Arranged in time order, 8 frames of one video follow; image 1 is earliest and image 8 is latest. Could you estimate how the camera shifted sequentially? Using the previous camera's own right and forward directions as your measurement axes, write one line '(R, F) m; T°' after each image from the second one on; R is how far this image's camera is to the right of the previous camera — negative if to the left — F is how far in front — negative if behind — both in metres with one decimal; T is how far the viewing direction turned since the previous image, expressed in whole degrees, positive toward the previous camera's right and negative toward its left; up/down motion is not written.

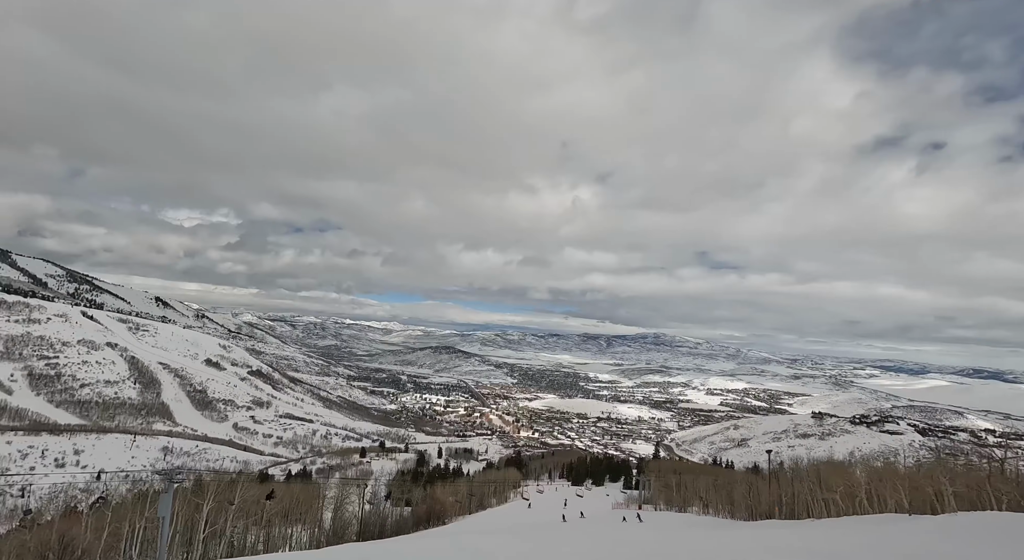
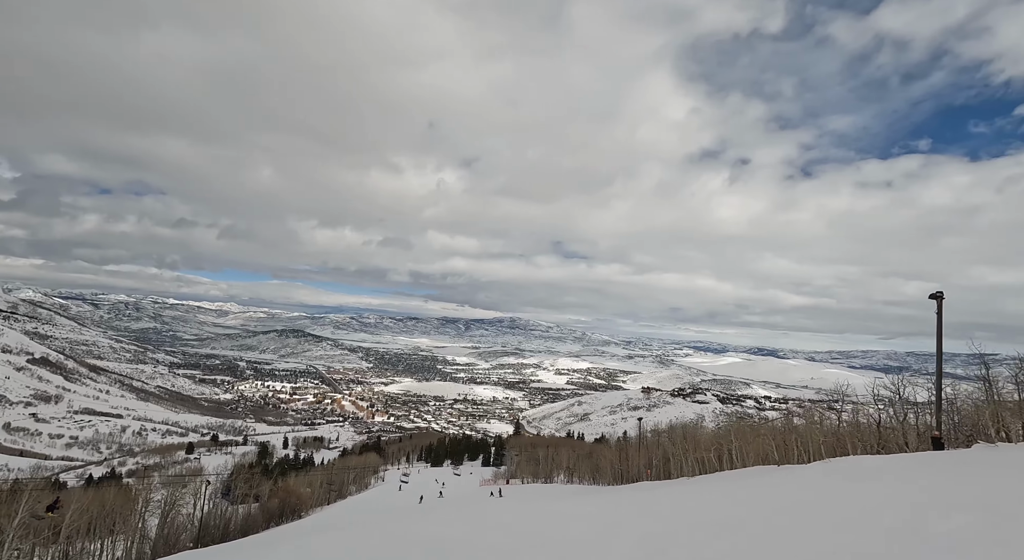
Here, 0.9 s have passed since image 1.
(-5.5, +0.8) m; +17°
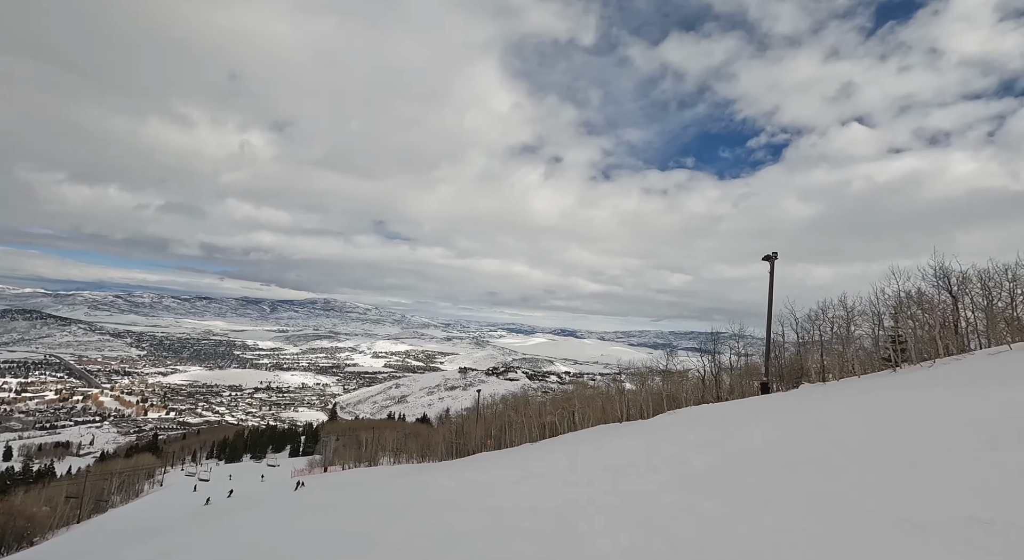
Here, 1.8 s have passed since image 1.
(-1.6, +4.2) m; +20°
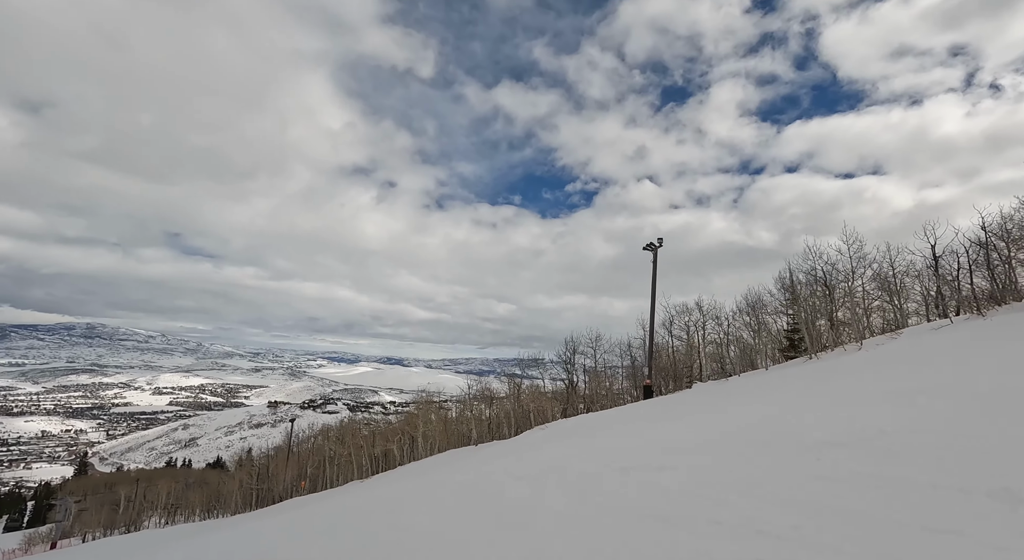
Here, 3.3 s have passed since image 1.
(-0.5, +6.0) m; +19°
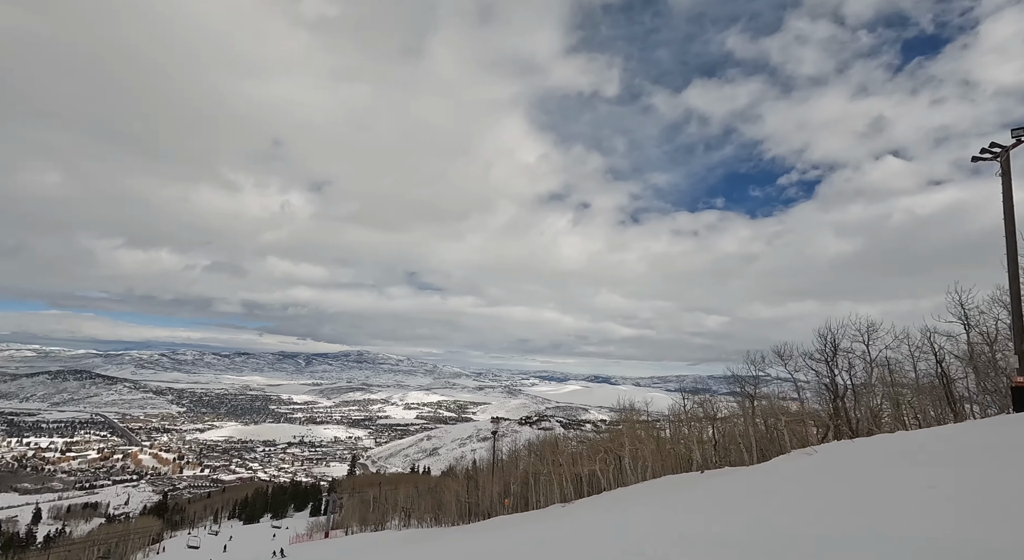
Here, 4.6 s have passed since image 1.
(+5.7, -4.8) m; -22°
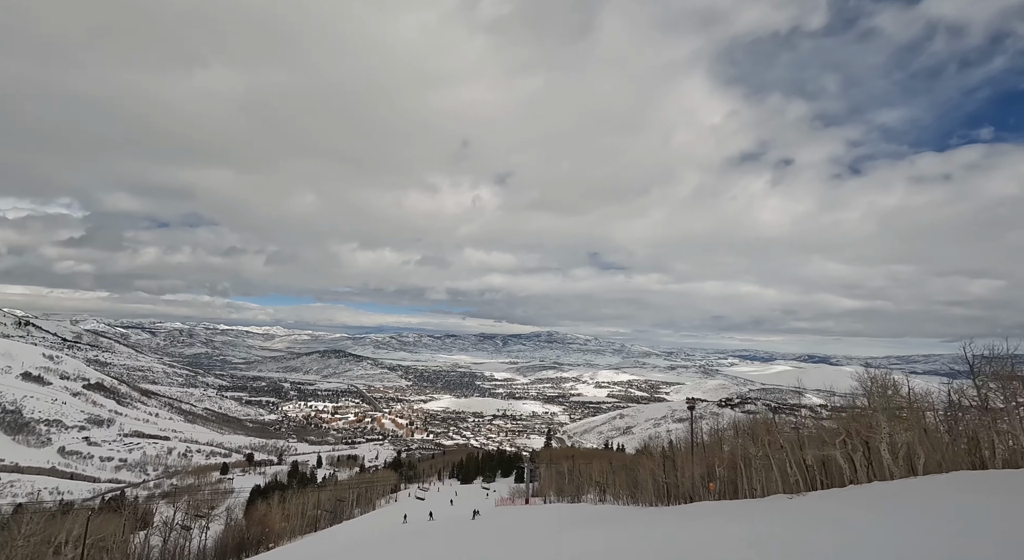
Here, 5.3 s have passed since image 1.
(+2.2, -1.4) m; -20°
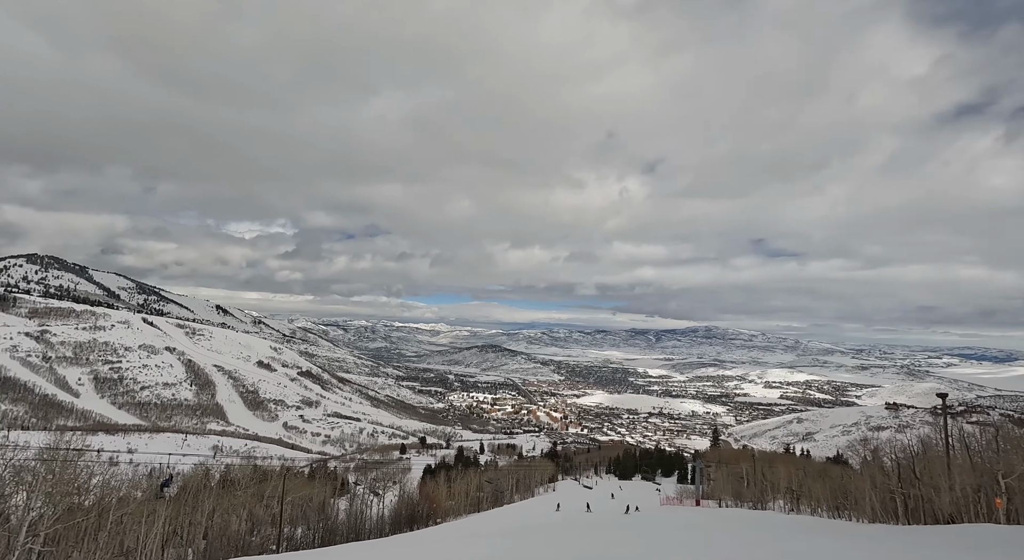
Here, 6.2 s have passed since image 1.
(+2.9, -0.6) m; -17°
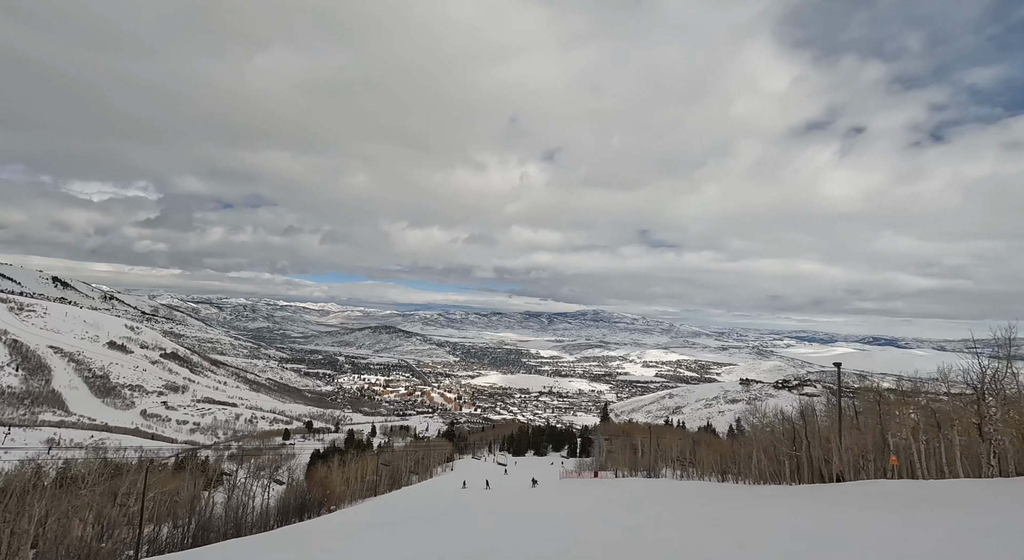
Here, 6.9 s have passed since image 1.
(-0.9, +1.7) m; +12°
